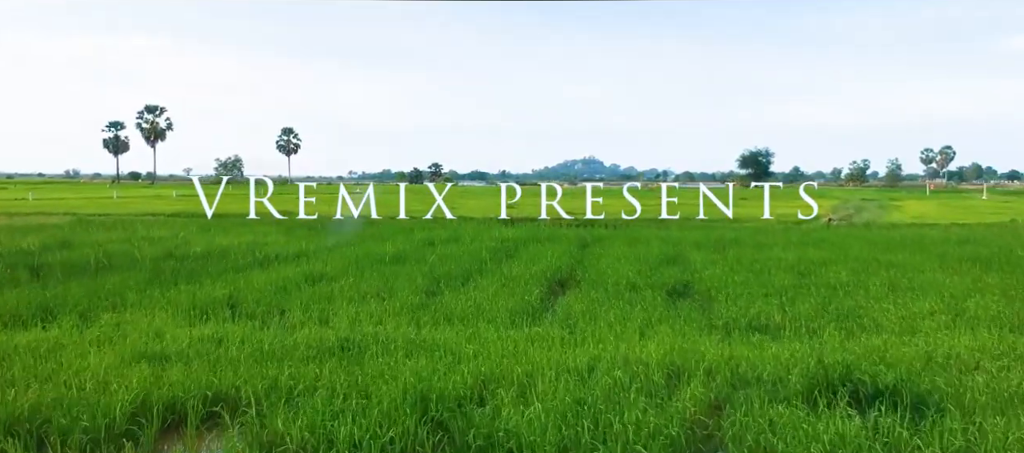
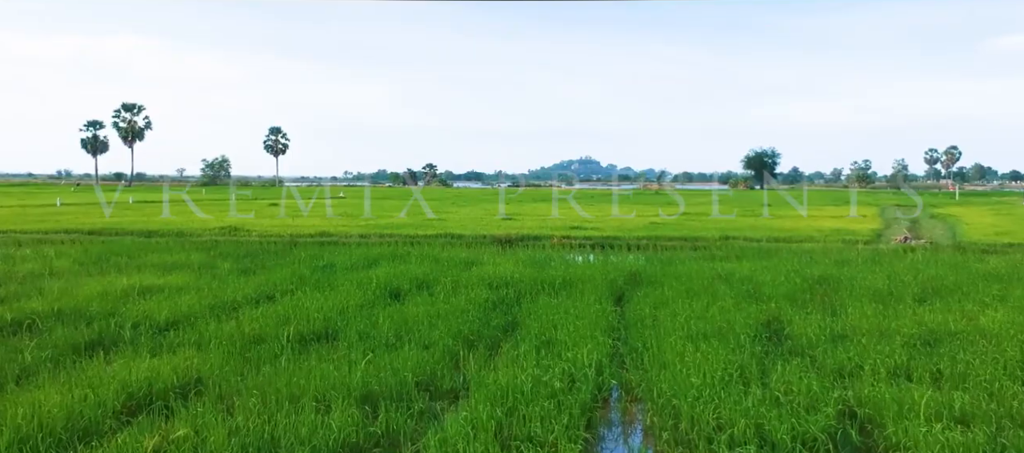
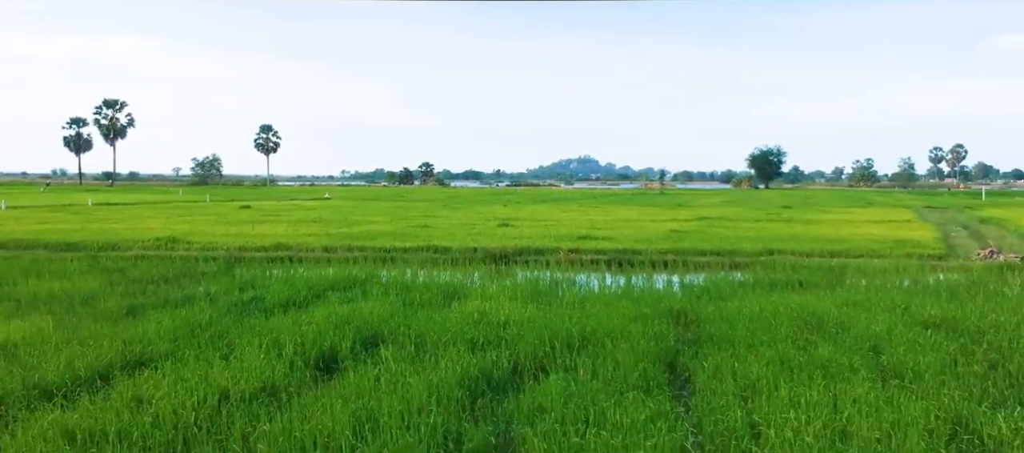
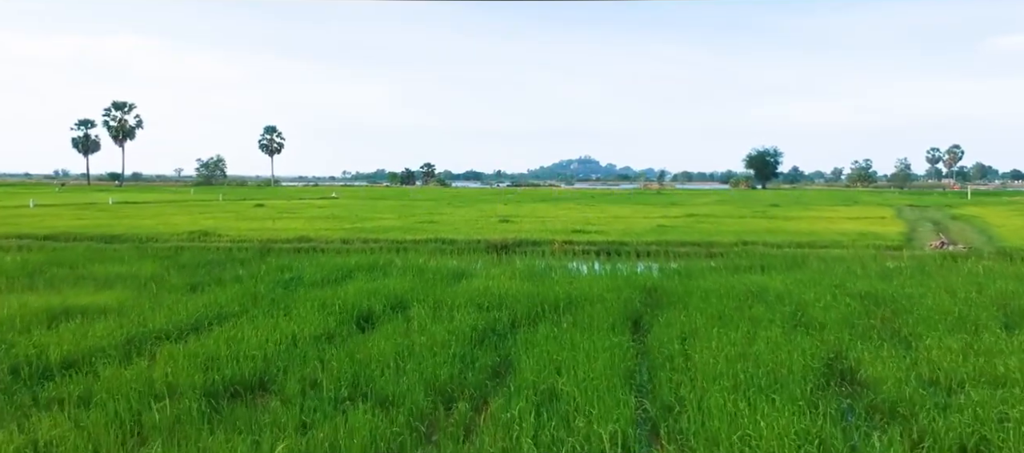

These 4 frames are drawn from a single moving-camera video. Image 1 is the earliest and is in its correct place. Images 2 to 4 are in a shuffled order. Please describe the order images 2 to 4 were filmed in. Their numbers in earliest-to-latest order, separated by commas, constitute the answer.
2, 4, 3
